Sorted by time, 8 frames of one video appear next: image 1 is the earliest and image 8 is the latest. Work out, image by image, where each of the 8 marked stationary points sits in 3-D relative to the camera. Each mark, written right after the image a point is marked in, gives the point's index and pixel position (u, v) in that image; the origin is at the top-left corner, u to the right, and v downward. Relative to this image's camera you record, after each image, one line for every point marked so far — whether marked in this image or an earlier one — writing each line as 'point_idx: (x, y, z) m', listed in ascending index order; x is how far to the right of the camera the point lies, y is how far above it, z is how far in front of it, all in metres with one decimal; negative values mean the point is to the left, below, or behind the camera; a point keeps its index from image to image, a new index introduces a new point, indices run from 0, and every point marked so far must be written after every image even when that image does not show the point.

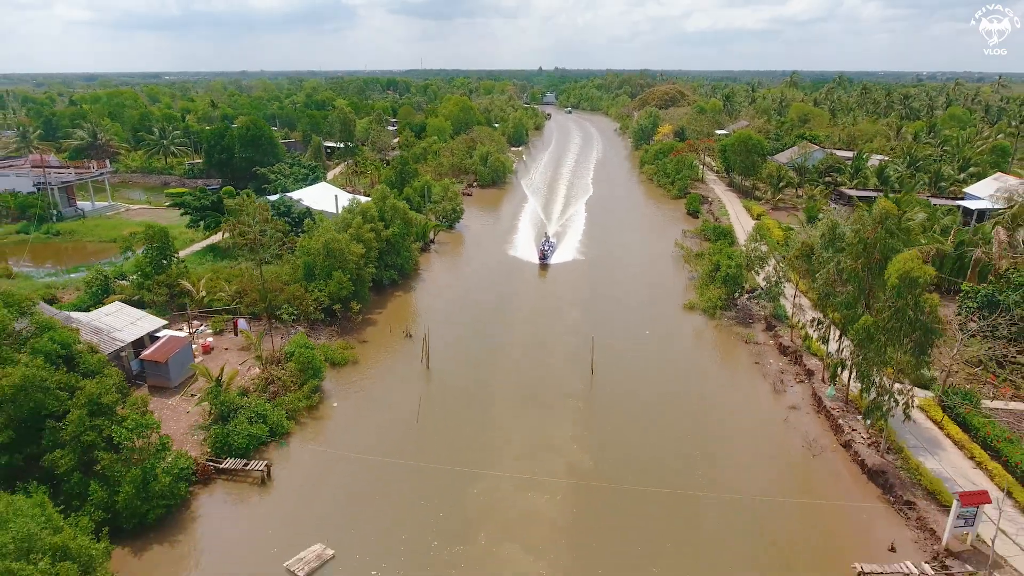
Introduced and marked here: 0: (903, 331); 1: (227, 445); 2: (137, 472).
0: (+10.9, -1.1, +18.6) m
1: (-8.5, -4.5, +19.9) m
2: (-9.6, -4.6, +16.8) m
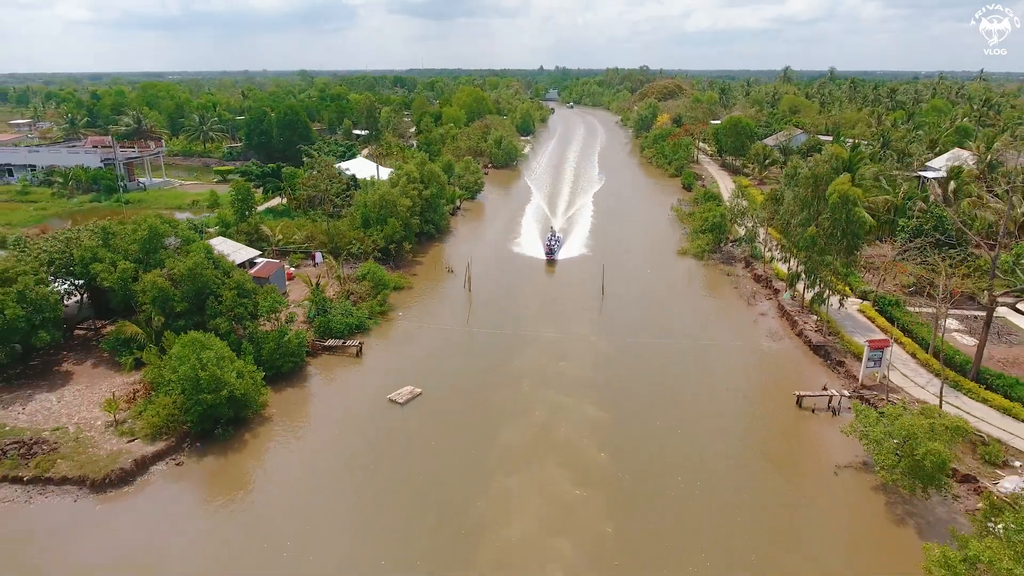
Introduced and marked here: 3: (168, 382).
0: (+12.1, +1.8, +24.6) m
1: (-7.2, -1.5, +26.0) m
2: (-8.3, -1.6, +22.8) m
3: (-10.1, -2.7, +19.4) m
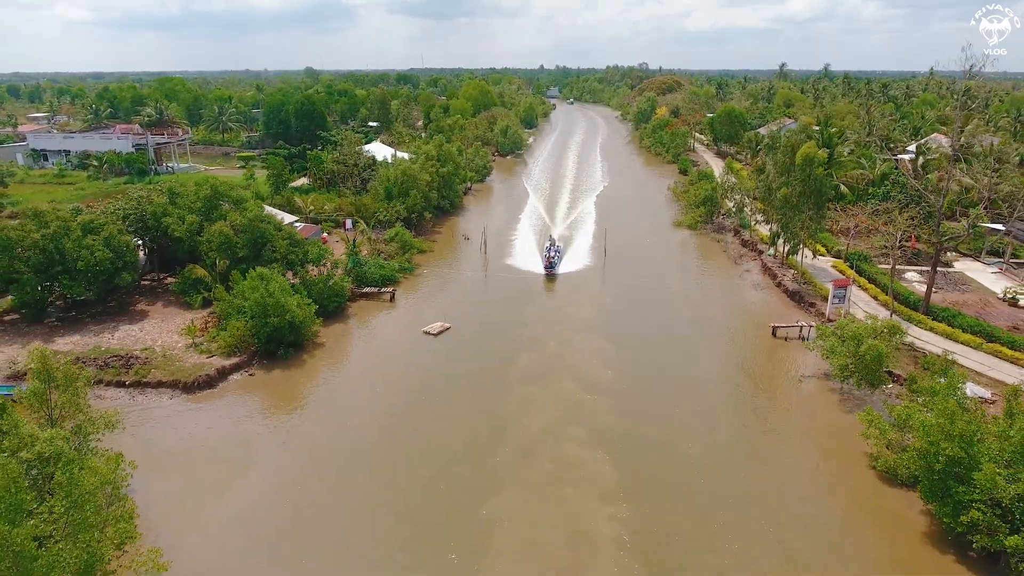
0: (+12.8, +3.8, +28.2) m
1: (-6.6, +0.5, +29.5) m
2: (-7.7, +0.4, +26.3) m
3: (-9.5, -0.7, +22.9) m
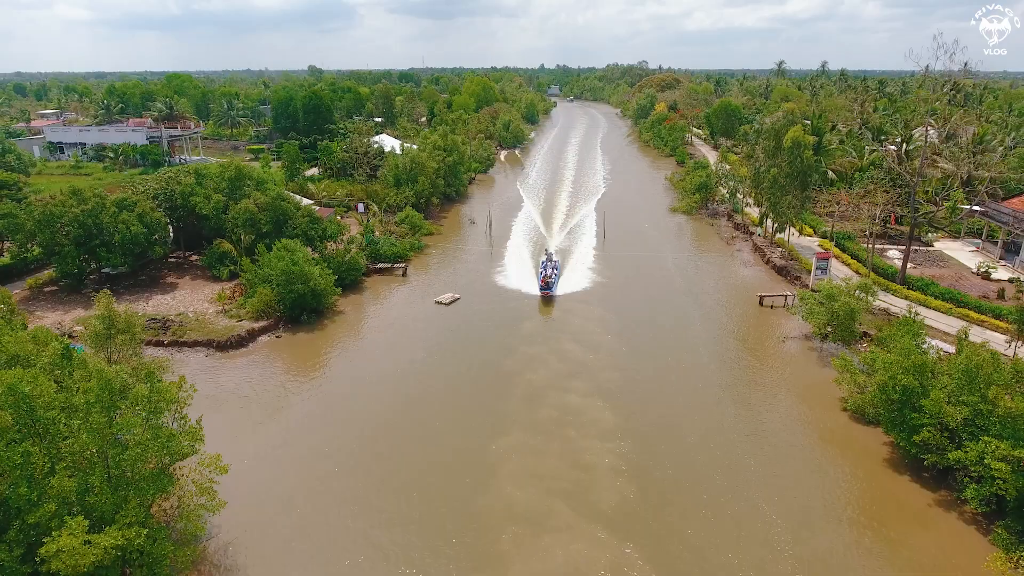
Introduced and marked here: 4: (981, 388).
0: (+13.0, +4.9, +30.0) m
1: (-6.4, +1.6, +31.3) m
2: (-7.5, +1.5, +28.2) m
3: (-9.3, +0.4, +24.7) m
4: (+10.1, -2.1, +14.0) m
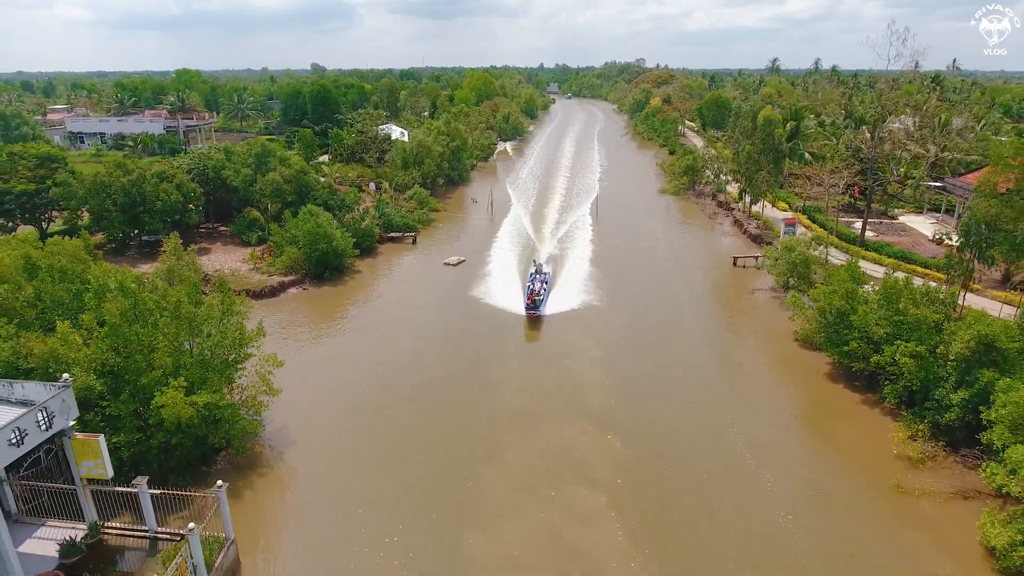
0: (+13.0, +6.6, +33.1) m
1: (-6.4, +3.3, +34.4) m
2: (-7.5, +3.2, +31.2) m
3: (-9.3, +2.1, +27.8) m
4: (+10.1, -0.4, +17.1) m
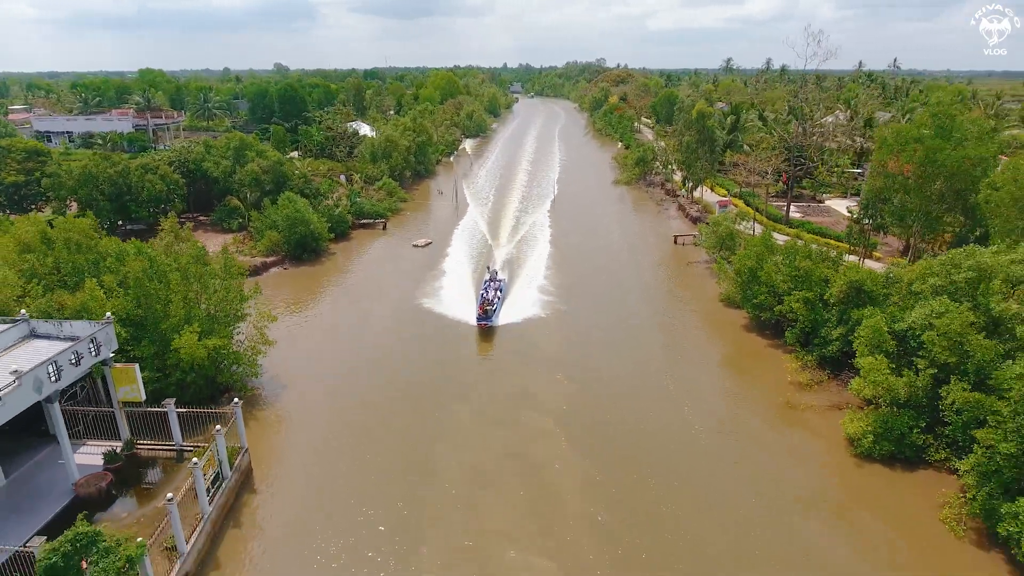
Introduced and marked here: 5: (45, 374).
0: (+10.8, +7.9, +36.6) m
1: (-8.5, +4.2, +36.9) m
2: (-9.4, +4.1, +33.7) m
3: (-11.0, +3.0, +30.2) m
4: (+8.9, +0.9, +20.5) m
5: (-8.6, -1.6, +12.0) m
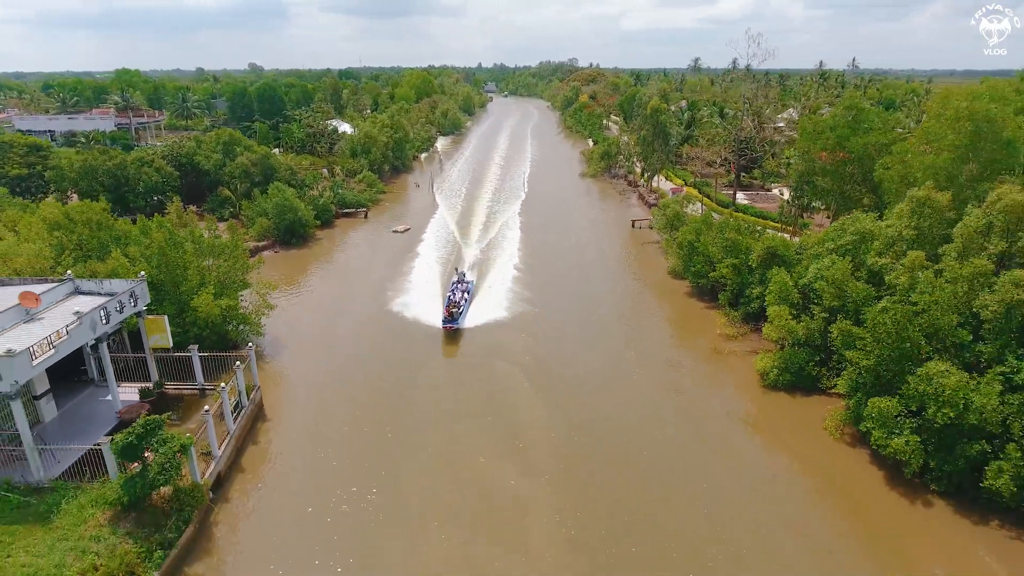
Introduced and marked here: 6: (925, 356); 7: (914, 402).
0: (+9.1, +9.1, +39.9) m
1: (-10.2, +5.1, +39.6) m
2: (-11.0, +5.0, +36.3) m
3: (-12.5, +3.9, +32.8) m
4: (+7.8, +2.0, +23.7) m
5: (-9.4, -0.7, +14.7) m
6: (+9.2, -1.5, +14.5) m
7: (+8.6, -2.4, +13.9) m
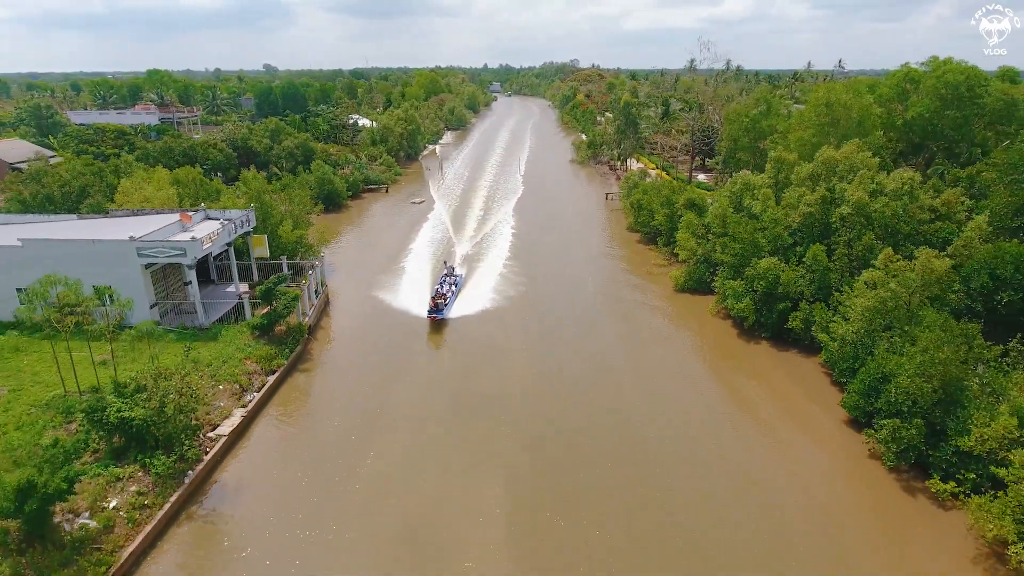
0: (+8.8, +11.7, +47.8) m
1: (-10.5, +7.8, +47.6) m
2: (-11.3, +7.7, +44.4) m
3: (-12.8, +6.6, +40.9) m
4: (+7.4, +4.7, +31.6) m
5: (-9.9, +2.1, +22.8) m
6: (+8.7, +1.2, +22.4) m
7: (+8.1, +0.2, +21.8) m
